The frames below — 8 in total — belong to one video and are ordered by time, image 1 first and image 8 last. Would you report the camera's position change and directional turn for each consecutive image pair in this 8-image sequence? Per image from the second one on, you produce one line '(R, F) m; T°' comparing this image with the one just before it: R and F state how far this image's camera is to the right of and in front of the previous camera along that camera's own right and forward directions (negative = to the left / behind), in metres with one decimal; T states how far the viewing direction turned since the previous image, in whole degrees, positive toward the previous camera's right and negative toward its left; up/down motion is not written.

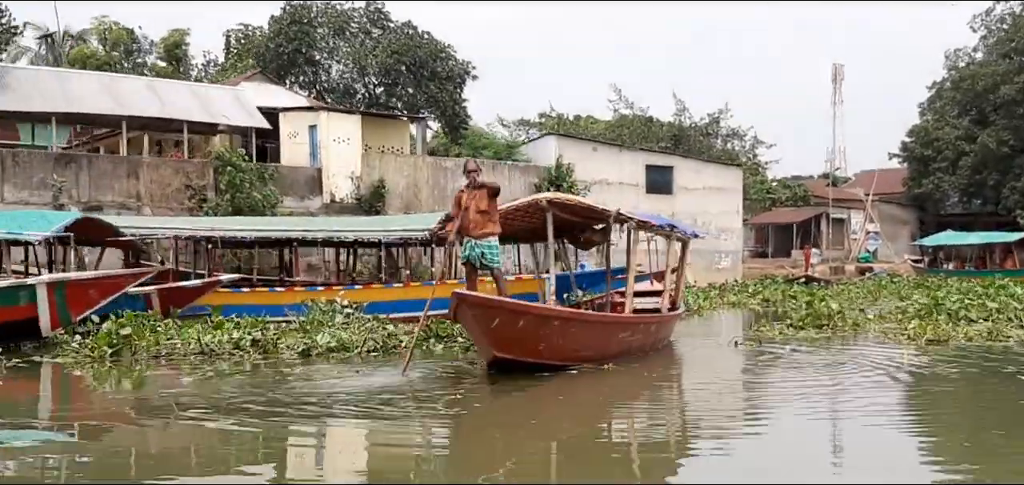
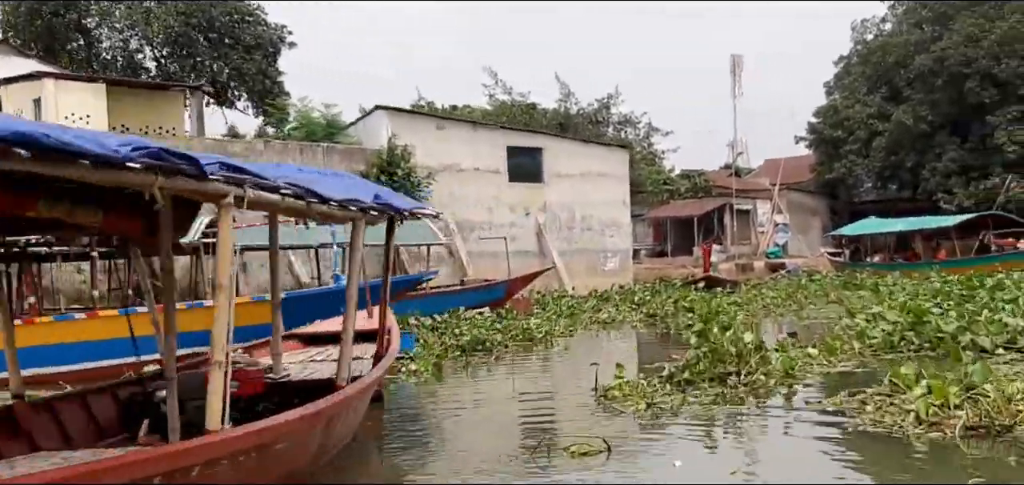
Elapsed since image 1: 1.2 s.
(+1.3, +4.8) m; +4°
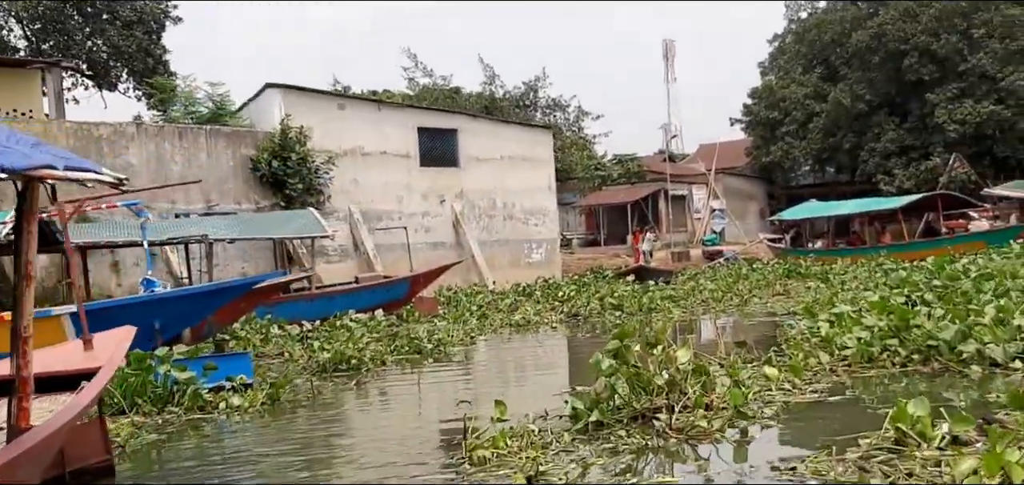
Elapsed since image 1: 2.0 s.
(+0.4, +1.7) m; +3°
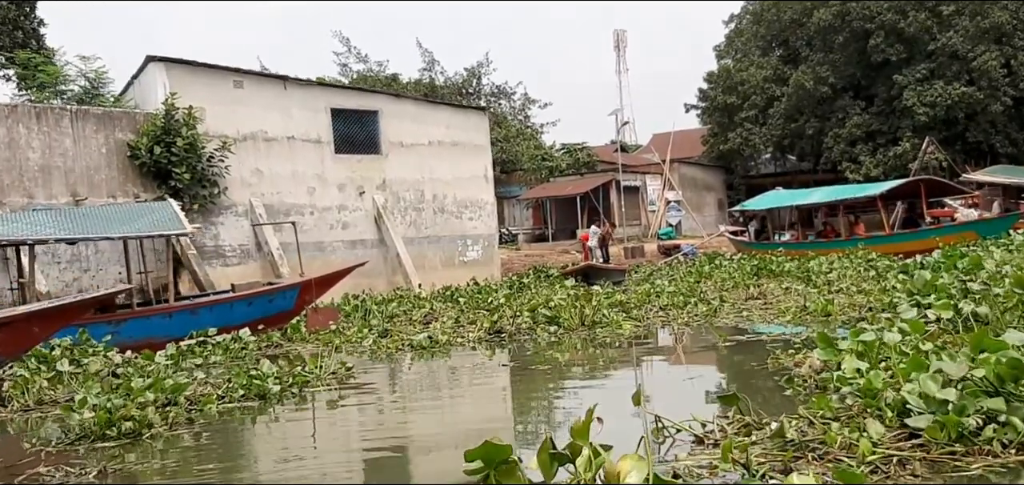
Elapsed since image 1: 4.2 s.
(+0.3, +2.2) m; +2°
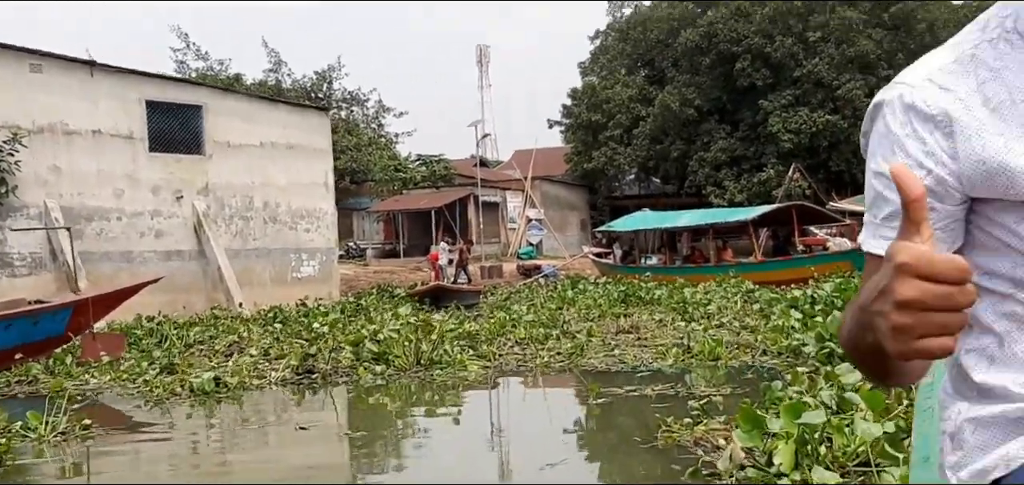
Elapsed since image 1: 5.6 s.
(+0.2, +1.5) m; +7°
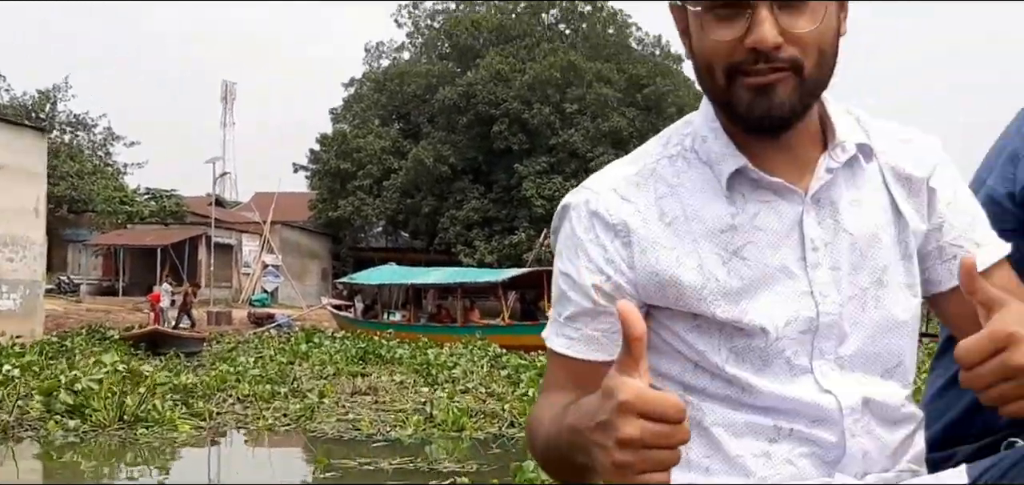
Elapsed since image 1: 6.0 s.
(+0.1, +0.4) m; +12°
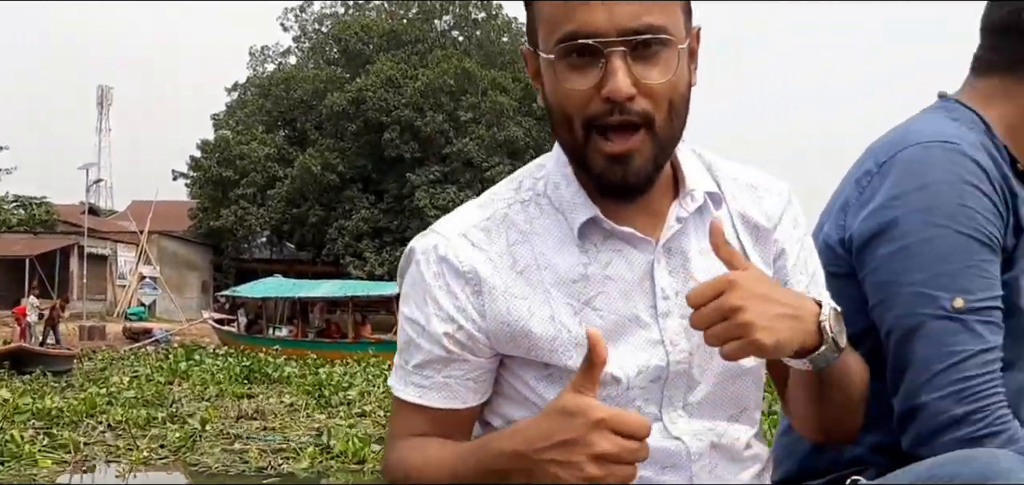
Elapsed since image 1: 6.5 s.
(+0.1, +0.2) m; +5°
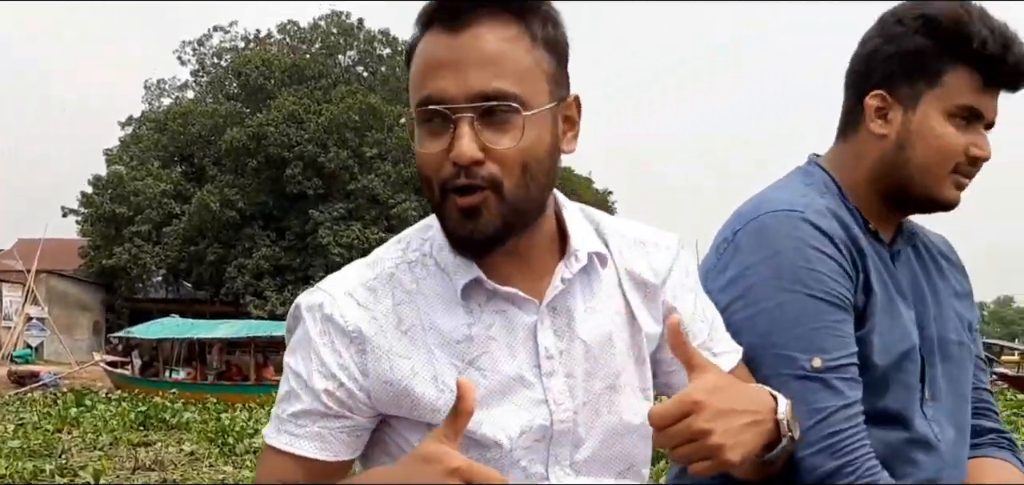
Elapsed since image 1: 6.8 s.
(0.0, +0.1) m; +4°
